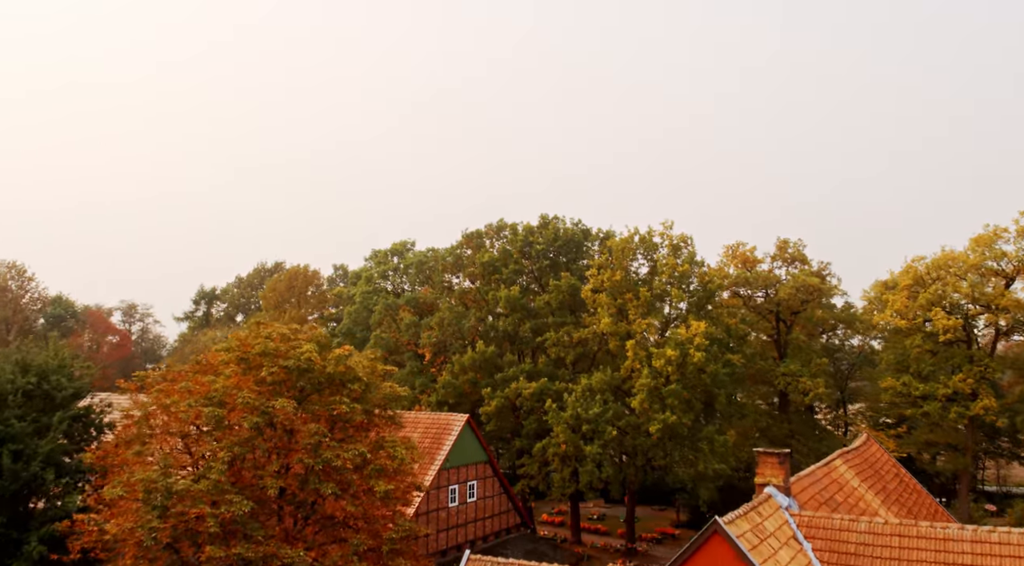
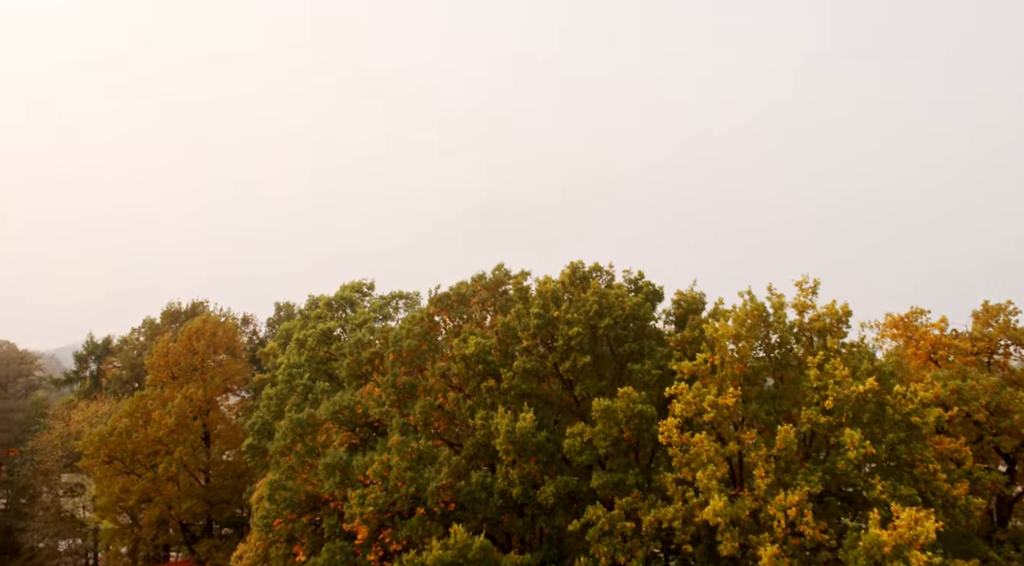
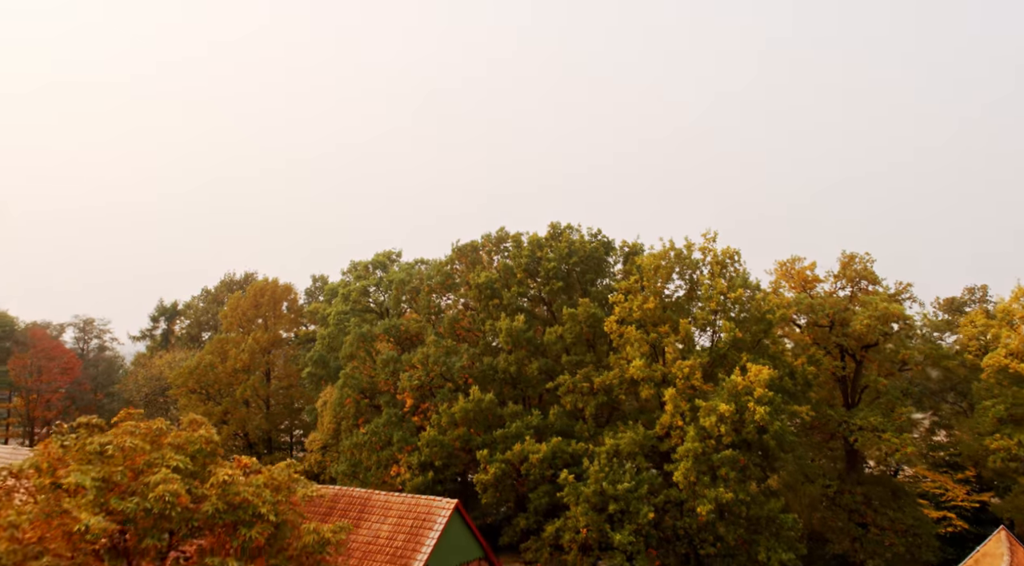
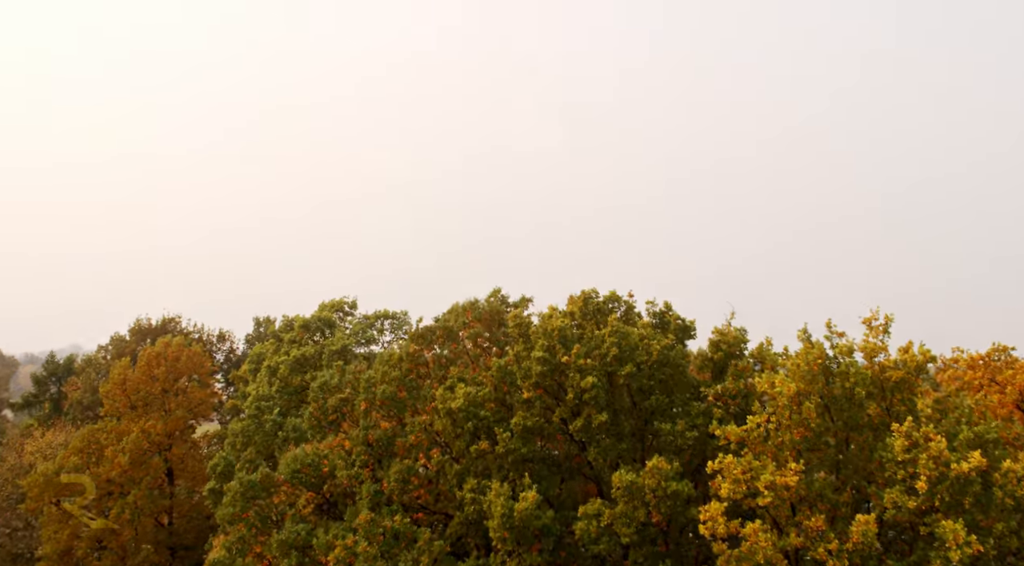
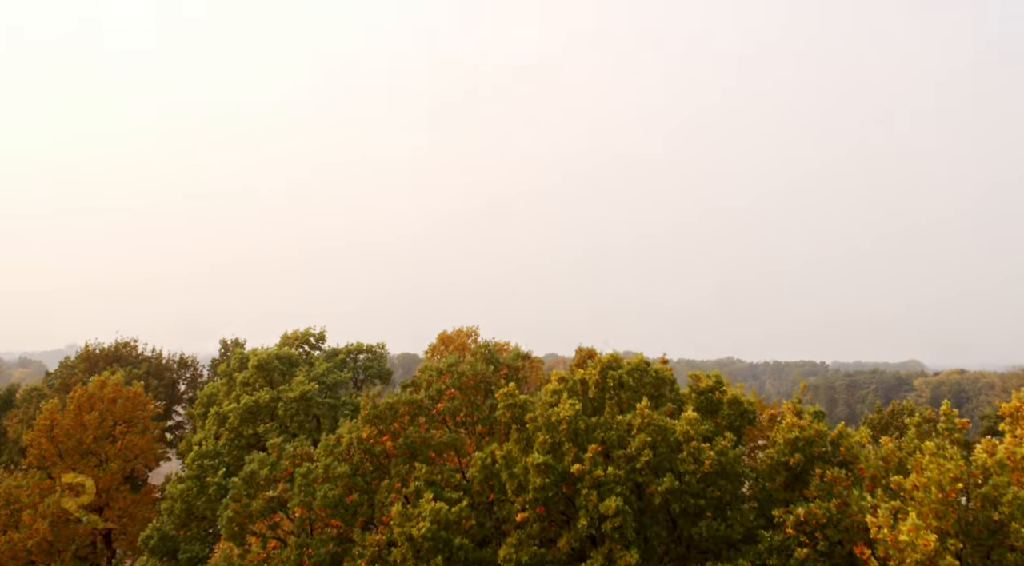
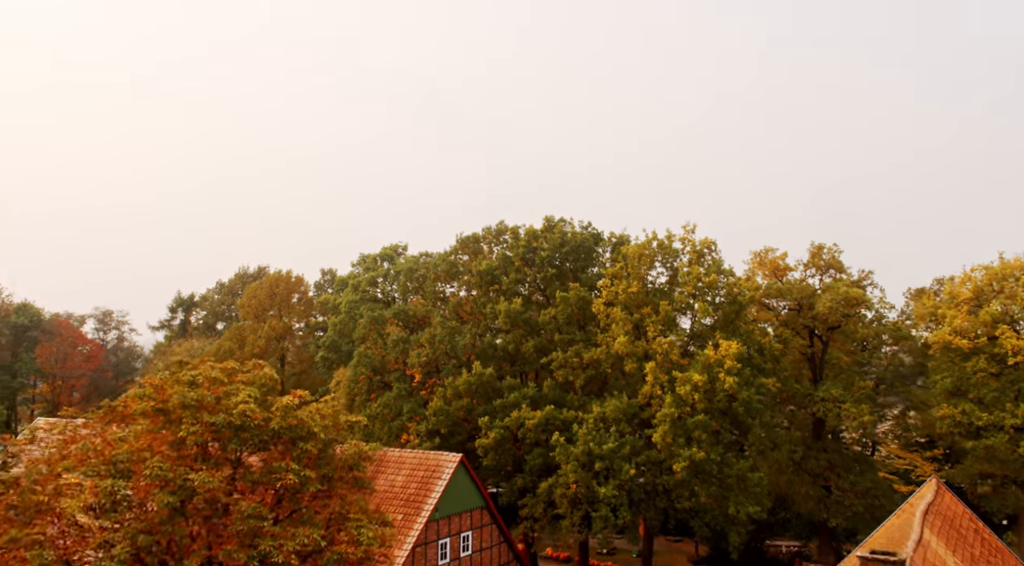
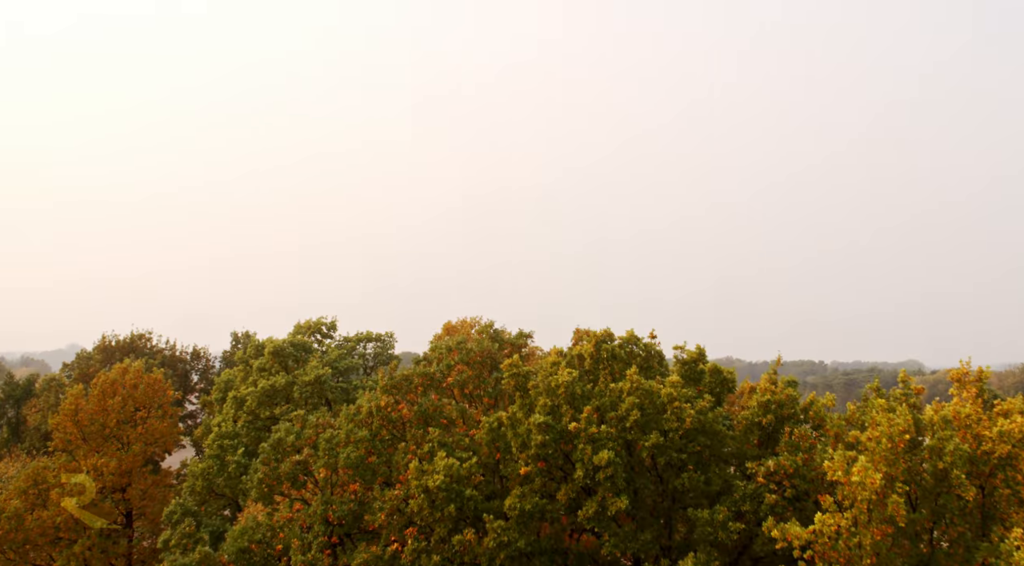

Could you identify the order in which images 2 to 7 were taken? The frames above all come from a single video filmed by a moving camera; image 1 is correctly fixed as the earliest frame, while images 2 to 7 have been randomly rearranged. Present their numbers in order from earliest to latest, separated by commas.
6, 3, 2, 4, 7, 5
